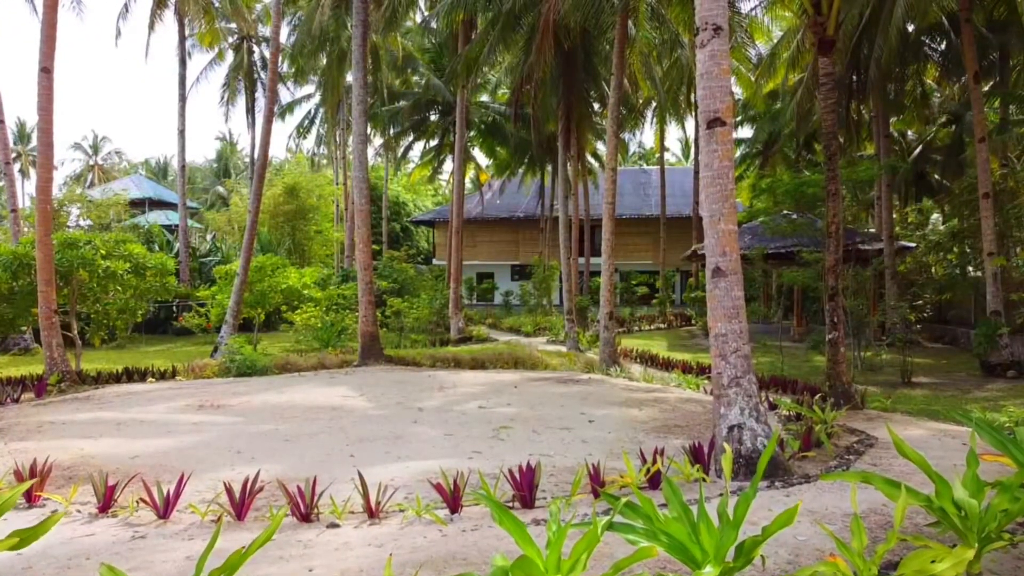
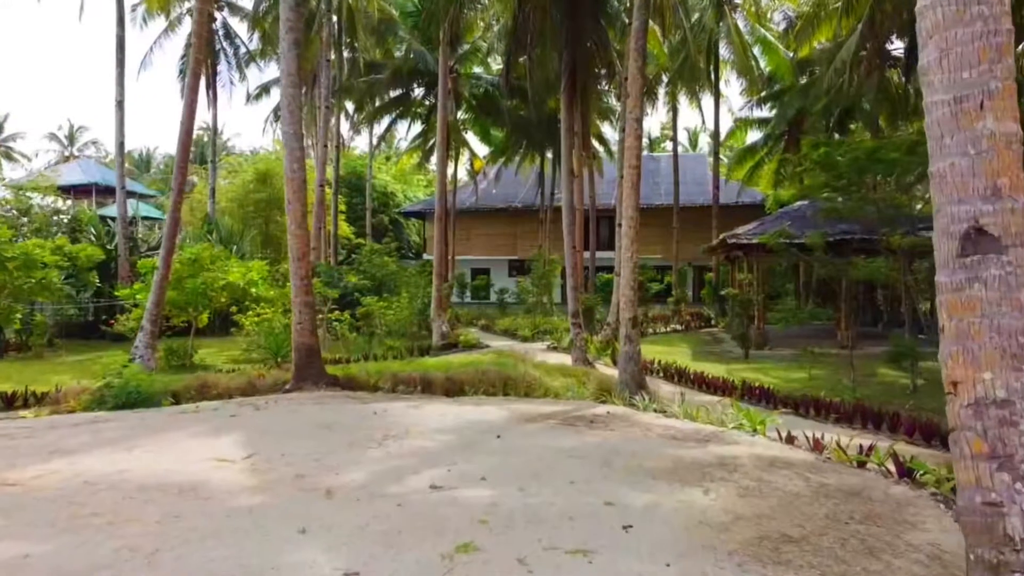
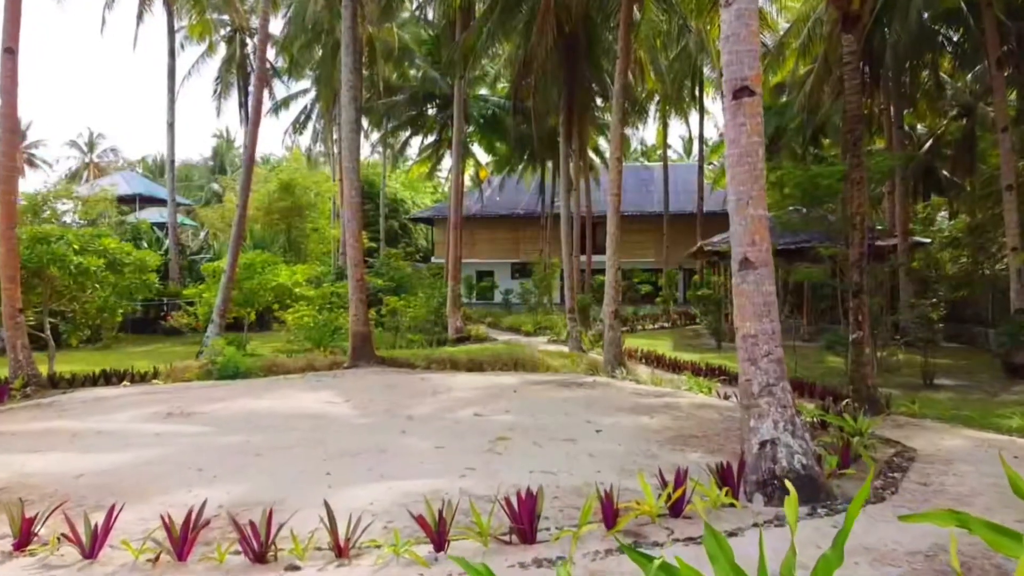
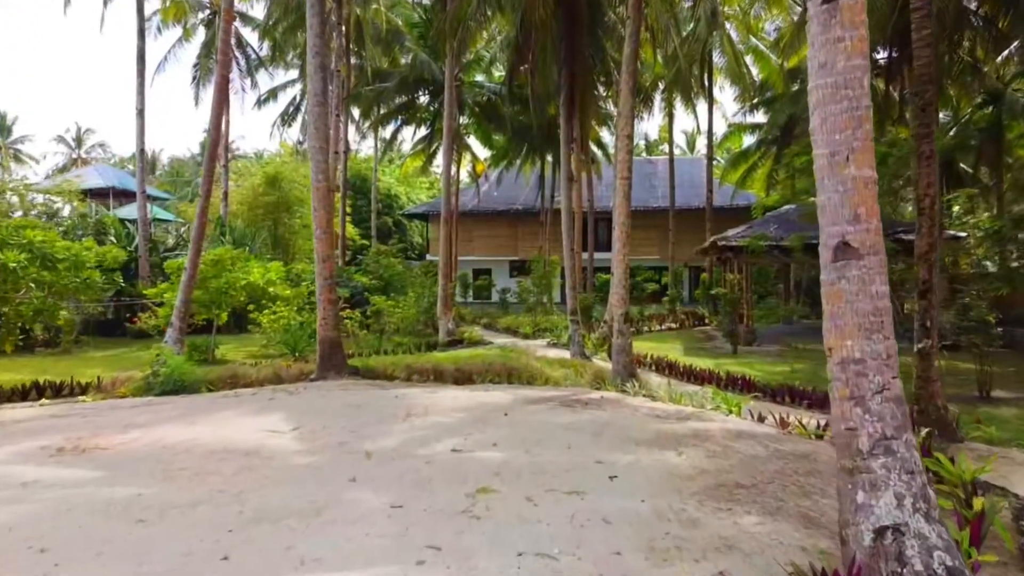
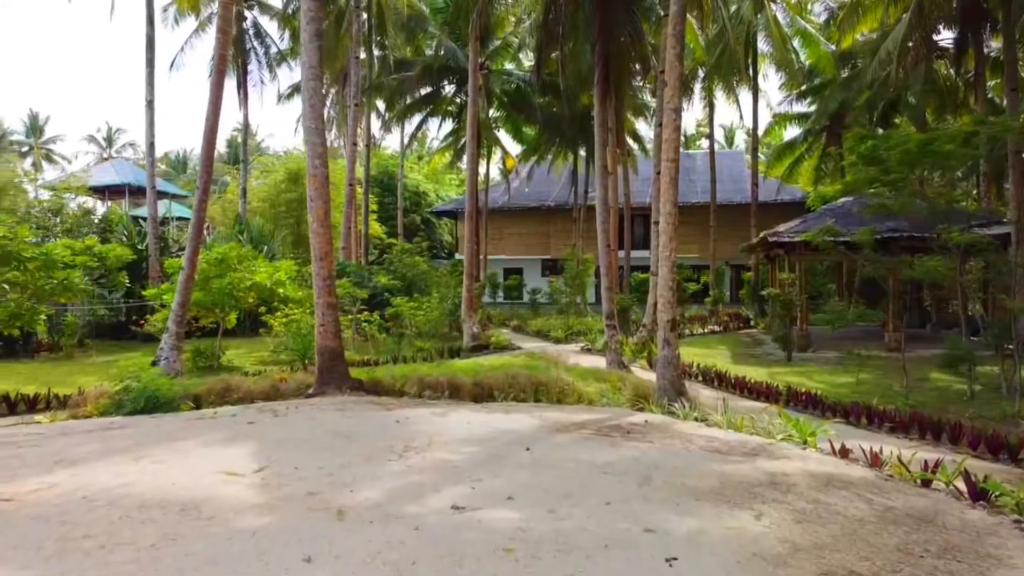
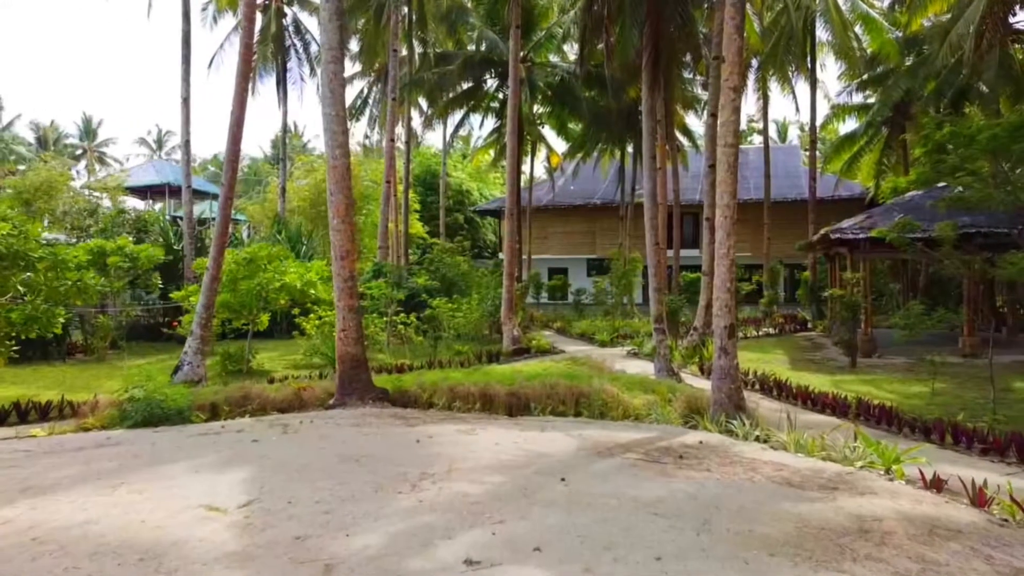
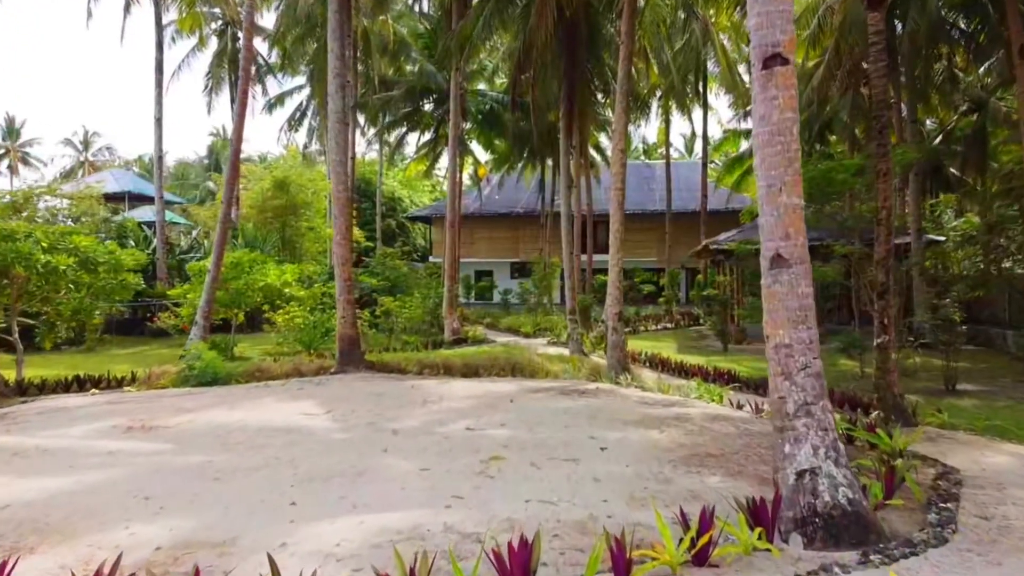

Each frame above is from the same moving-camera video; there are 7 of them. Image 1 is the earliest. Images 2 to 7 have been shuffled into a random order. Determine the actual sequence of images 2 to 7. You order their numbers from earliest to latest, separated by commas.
3, 7, 4, 2, 5, 6
